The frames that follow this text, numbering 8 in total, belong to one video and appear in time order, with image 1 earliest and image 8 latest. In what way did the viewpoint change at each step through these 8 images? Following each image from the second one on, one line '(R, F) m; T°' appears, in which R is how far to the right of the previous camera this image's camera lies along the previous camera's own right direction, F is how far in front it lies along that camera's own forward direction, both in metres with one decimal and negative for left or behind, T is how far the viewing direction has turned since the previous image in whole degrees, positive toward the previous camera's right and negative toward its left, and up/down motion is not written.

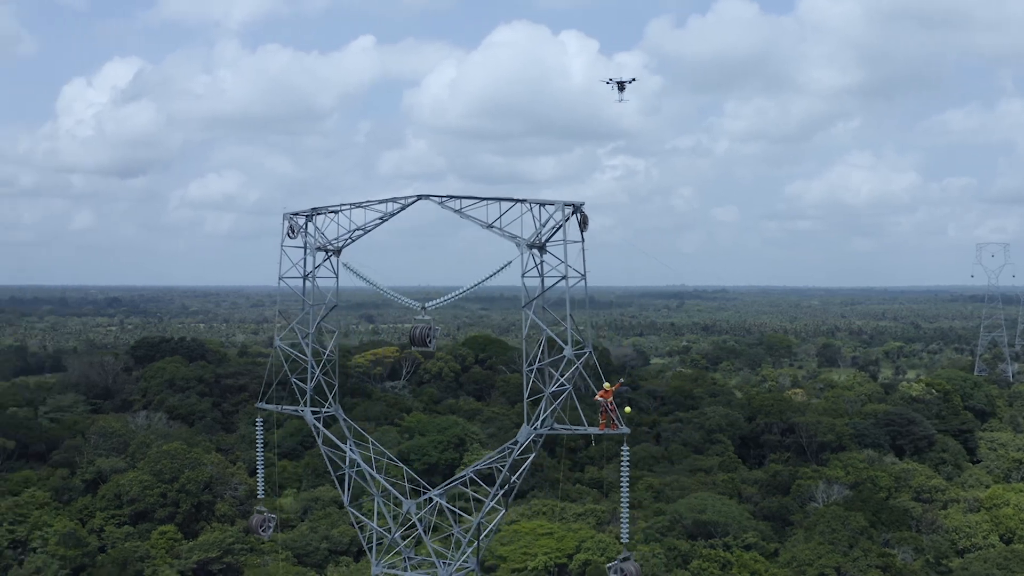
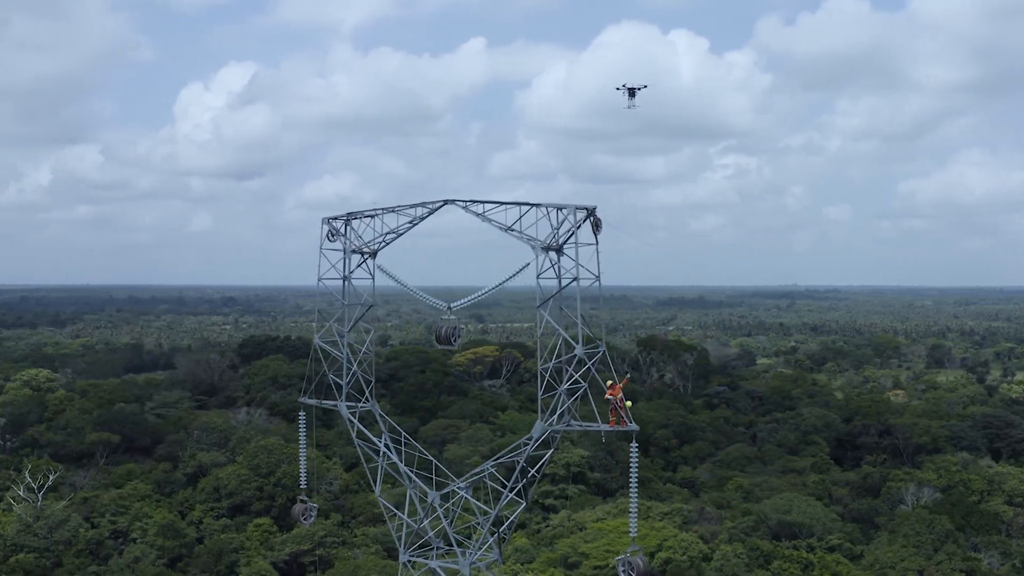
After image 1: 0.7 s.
(+1.2, -0.2) m; -5°
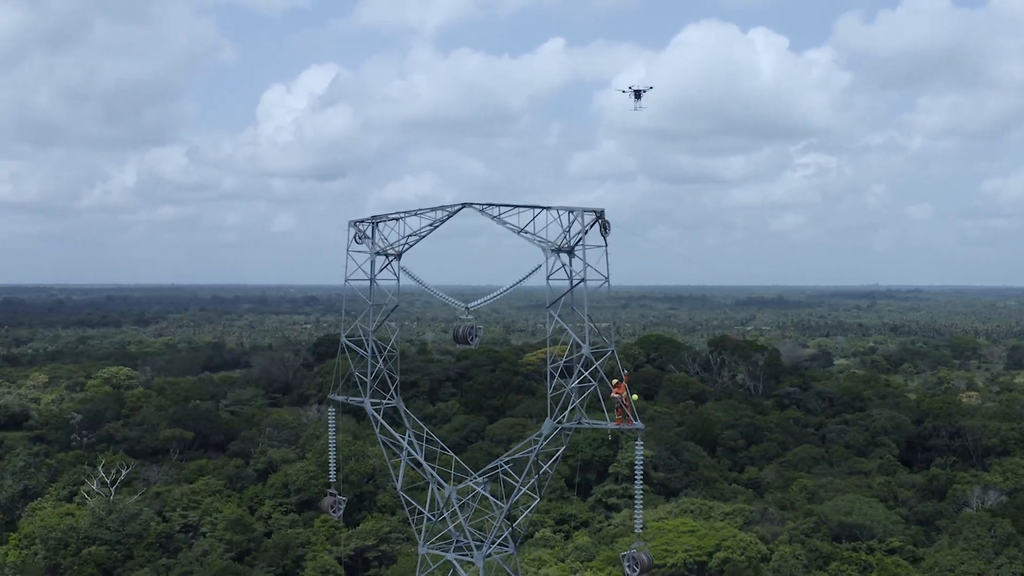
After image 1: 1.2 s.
(+0.9, -0.2) m; -4°
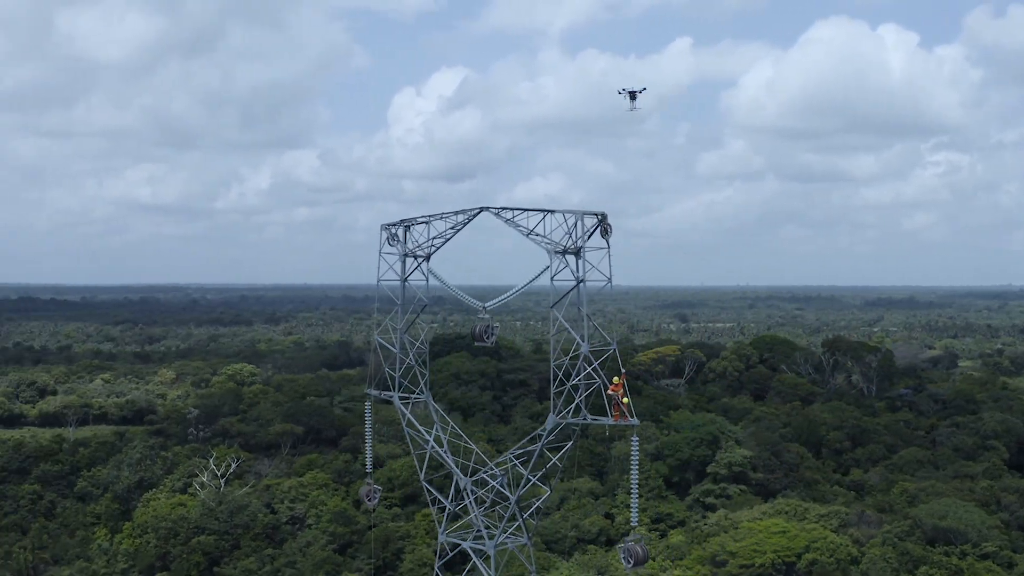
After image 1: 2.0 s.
(+1.6, -0.3) m; -6°
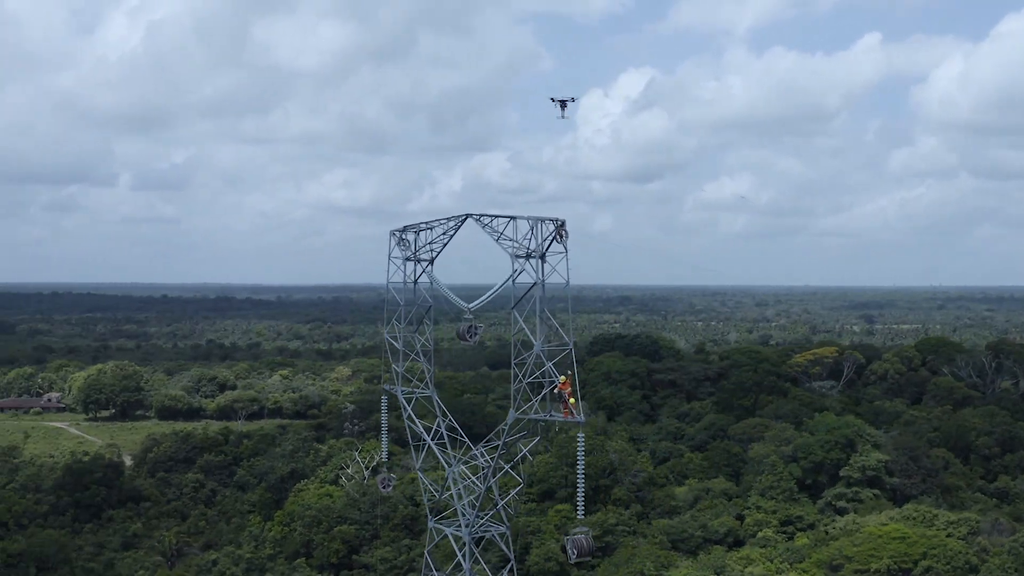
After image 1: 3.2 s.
(+3.0, -0.2) m; -10°
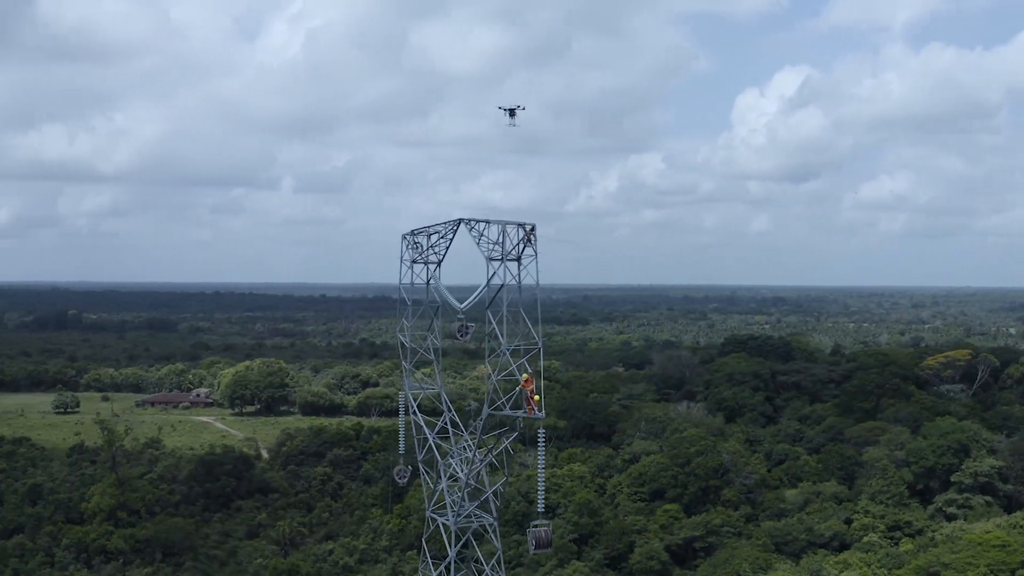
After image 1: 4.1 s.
(+2.5, -0.3) m; -8°
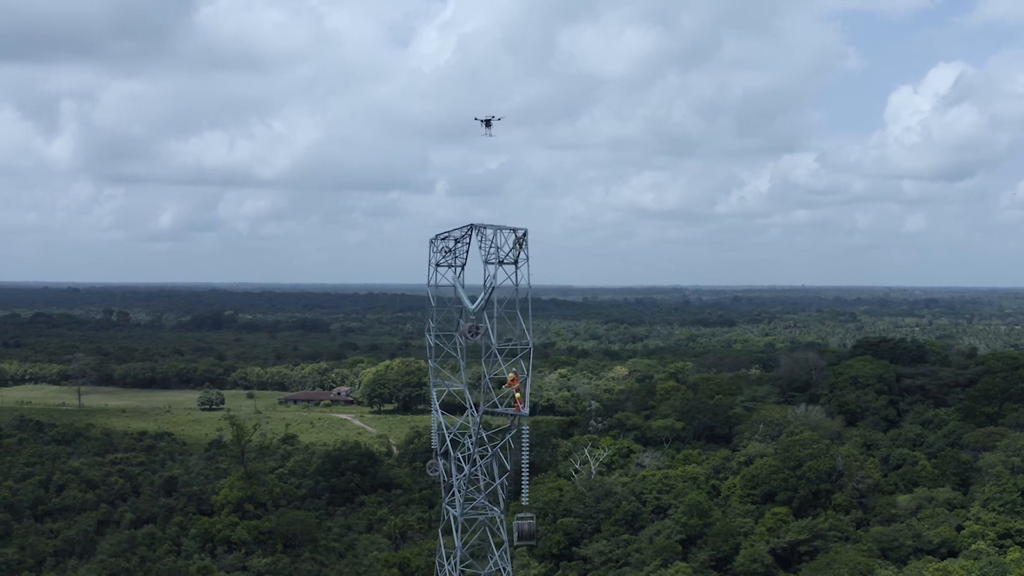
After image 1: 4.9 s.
(+2.3, -0.3) m; -8°
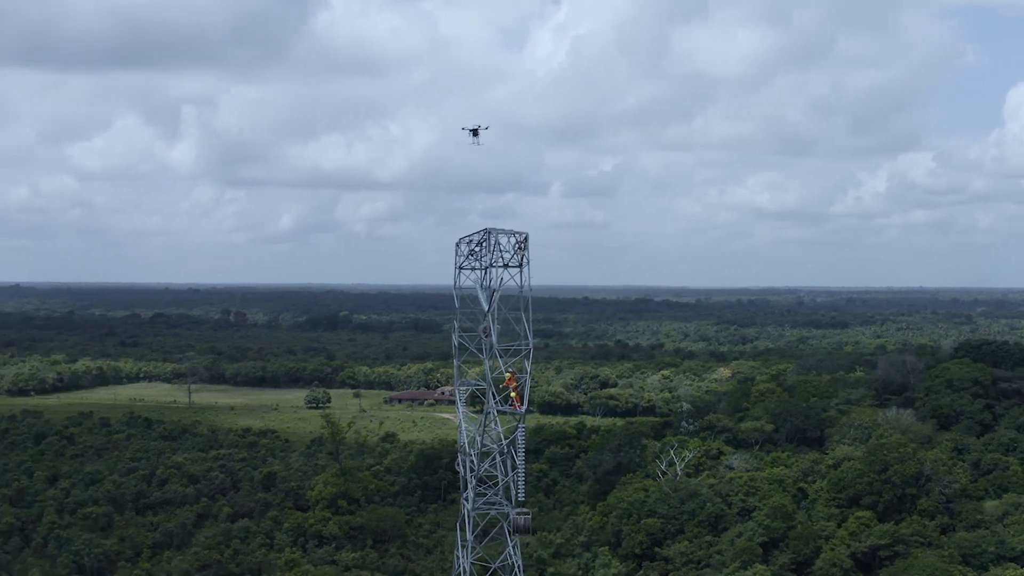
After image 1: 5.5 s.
(+1.7, -0.3) m; -6°
